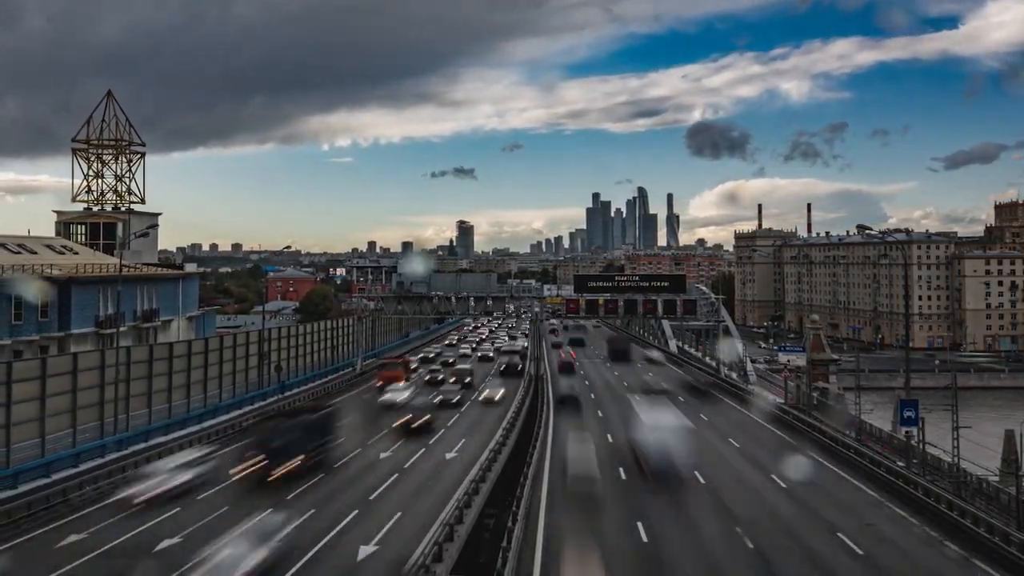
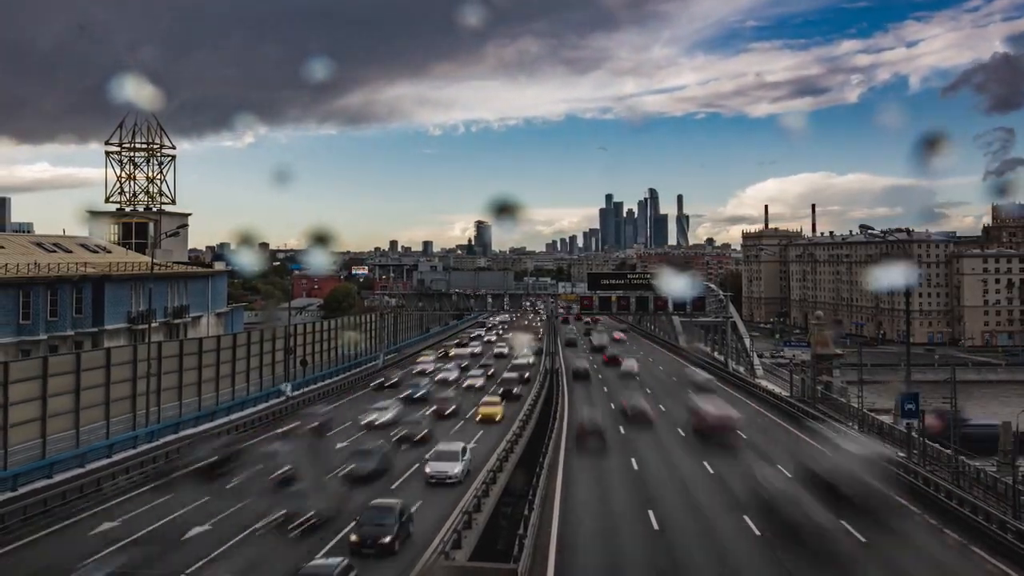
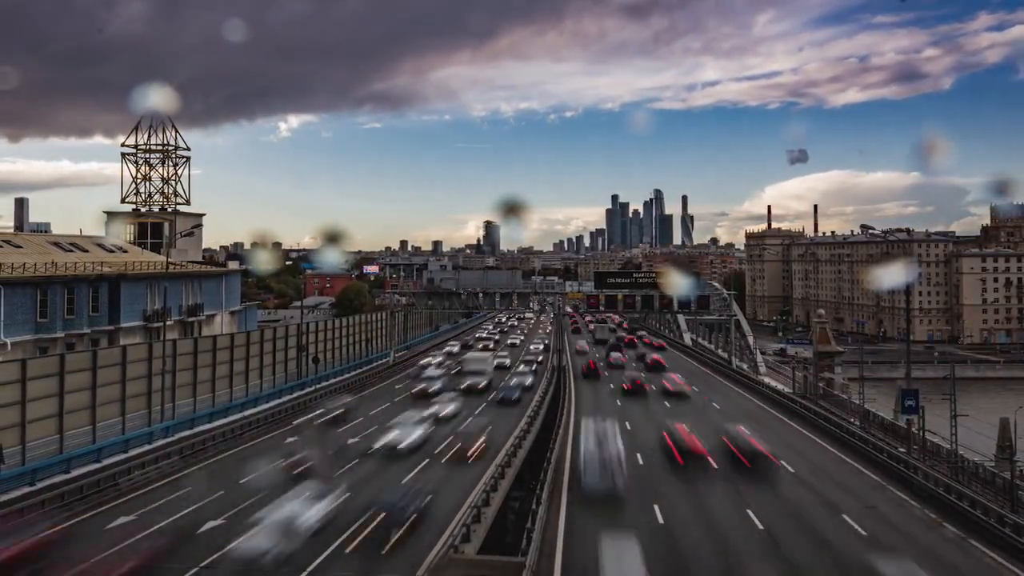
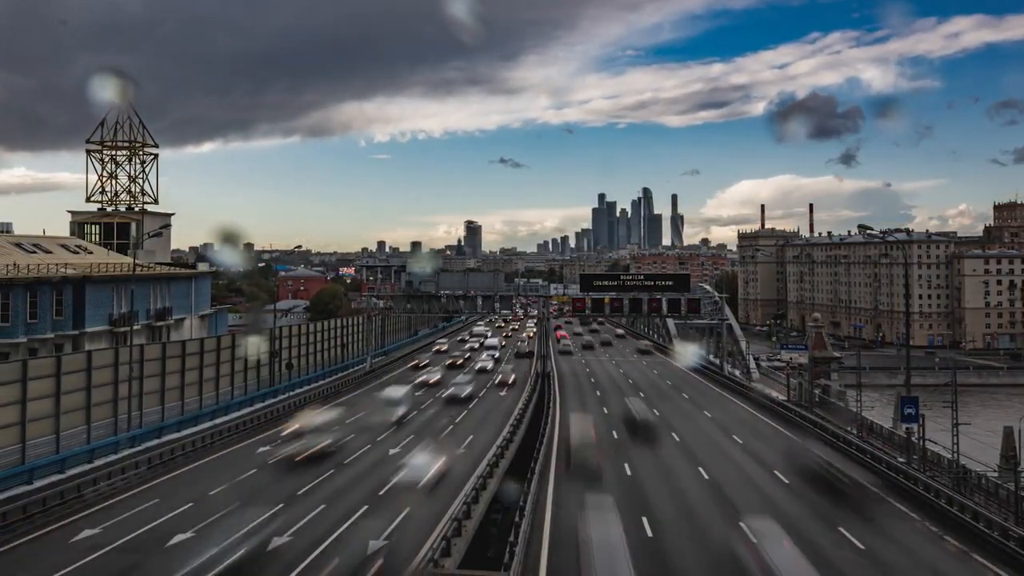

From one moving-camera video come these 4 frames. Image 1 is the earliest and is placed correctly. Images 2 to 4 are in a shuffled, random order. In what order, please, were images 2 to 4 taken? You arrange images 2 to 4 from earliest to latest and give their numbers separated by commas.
4, 2, 3
